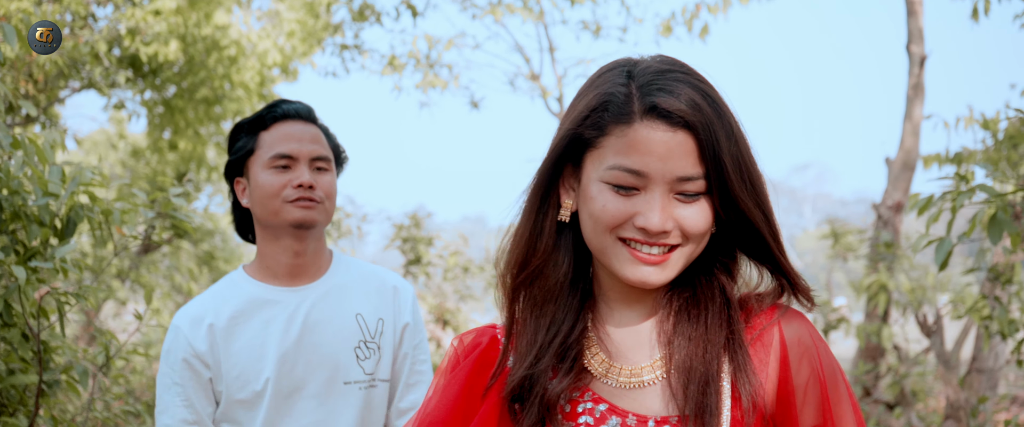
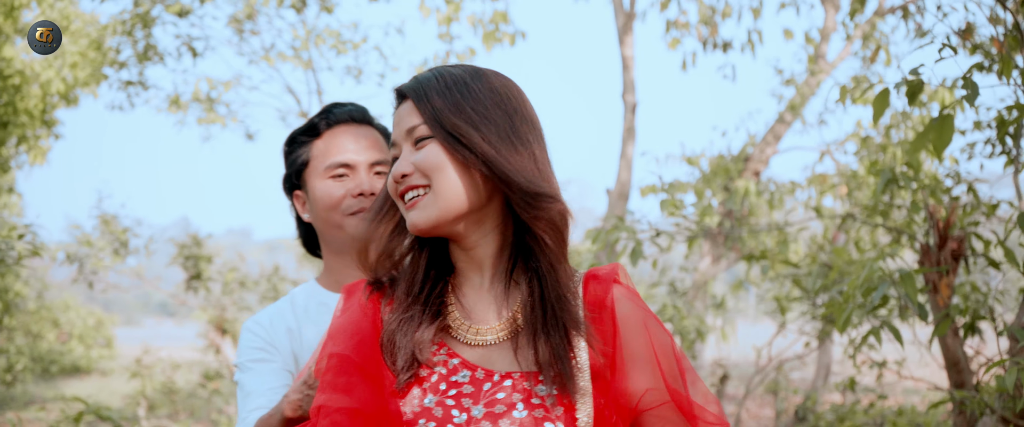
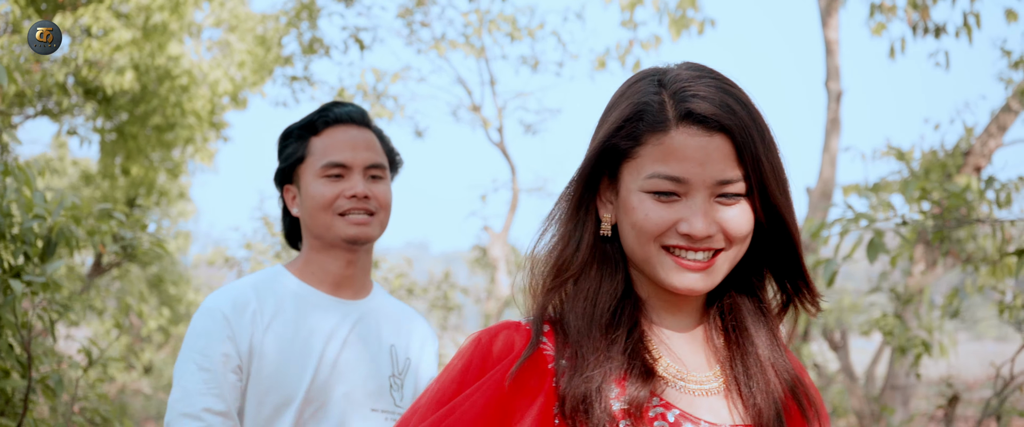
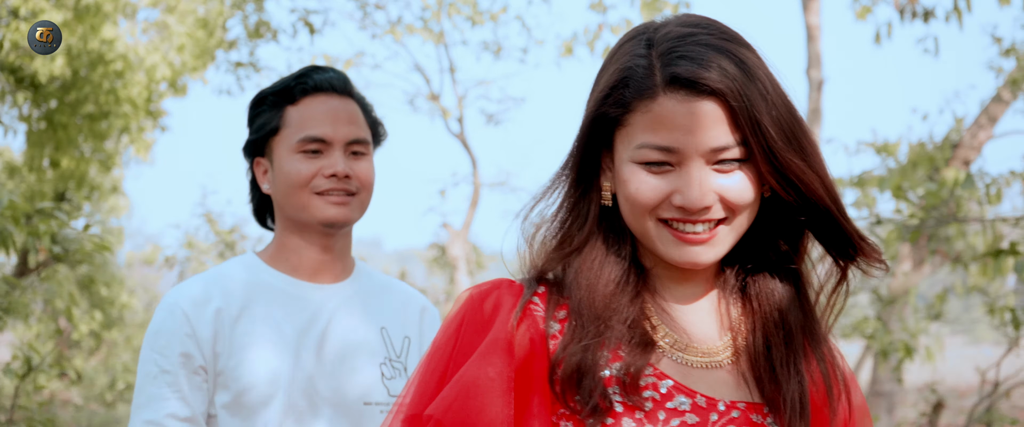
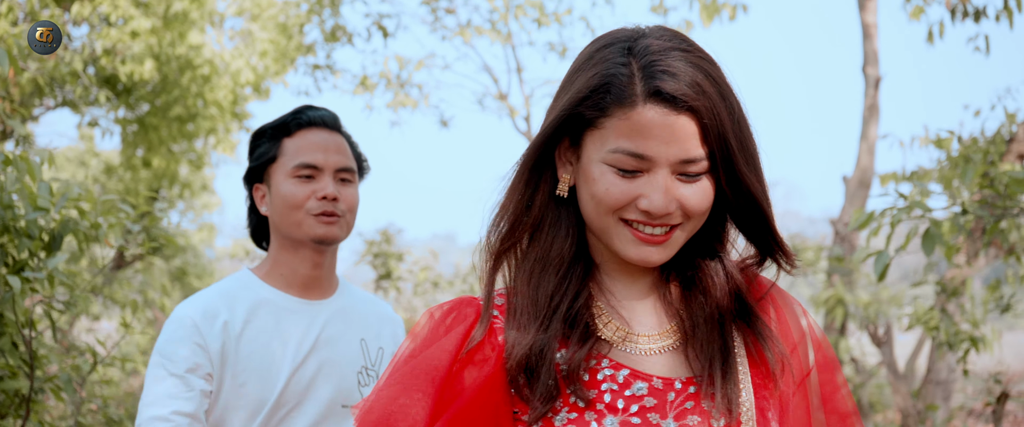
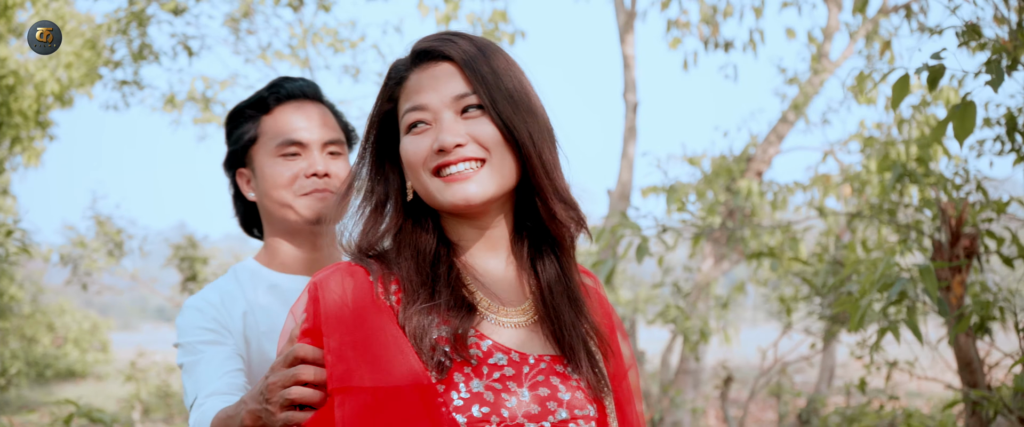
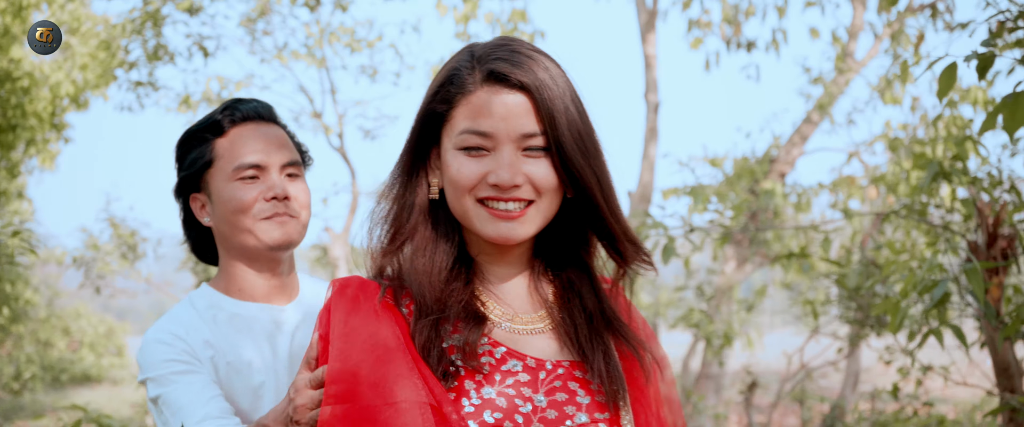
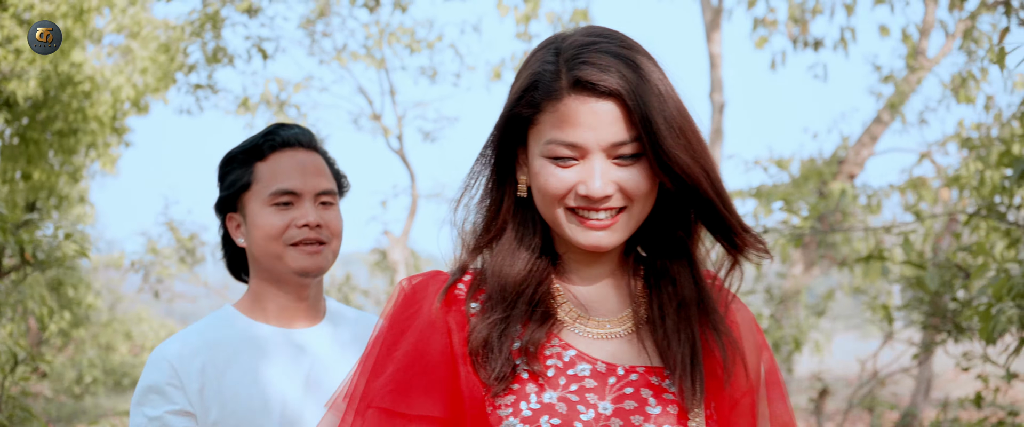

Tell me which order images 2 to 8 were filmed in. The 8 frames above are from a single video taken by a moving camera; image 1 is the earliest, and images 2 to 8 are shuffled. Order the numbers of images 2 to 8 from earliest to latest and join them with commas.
5, 3, 4, 8, 7, 6, 2
